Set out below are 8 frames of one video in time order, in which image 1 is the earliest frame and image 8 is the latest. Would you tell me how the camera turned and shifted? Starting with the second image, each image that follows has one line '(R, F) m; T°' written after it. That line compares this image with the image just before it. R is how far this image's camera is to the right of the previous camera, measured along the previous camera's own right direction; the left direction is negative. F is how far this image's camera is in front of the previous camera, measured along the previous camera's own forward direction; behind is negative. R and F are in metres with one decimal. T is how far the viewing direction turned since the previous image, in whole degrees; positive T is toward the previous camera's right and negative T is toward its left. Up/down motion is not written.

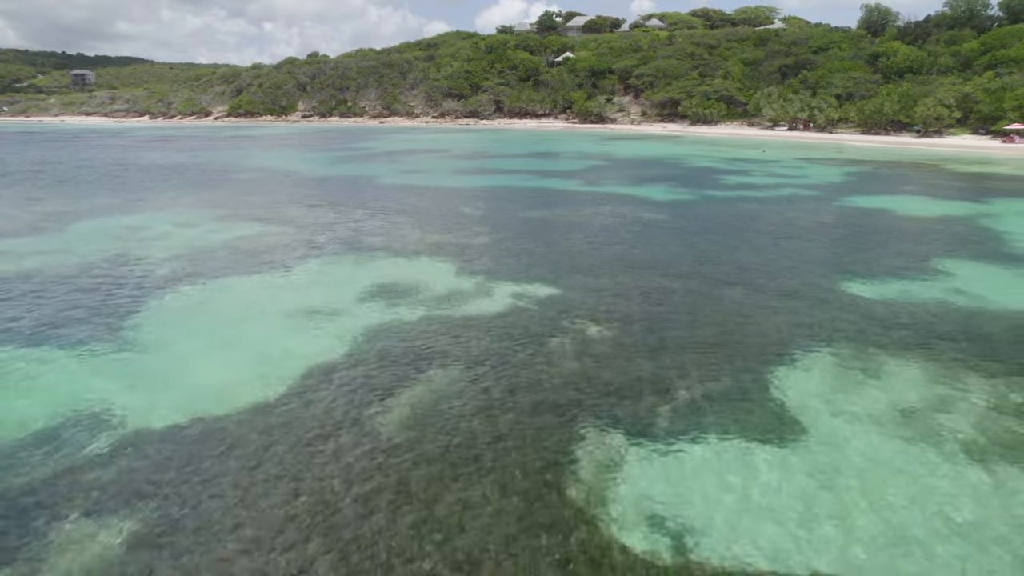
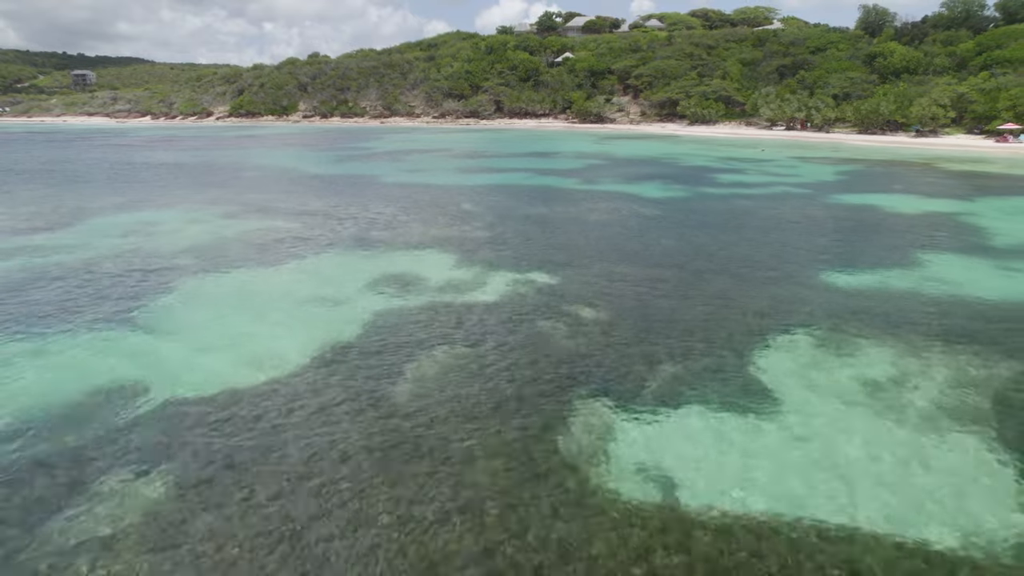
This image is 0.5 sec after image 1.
(0.0, -0.9) m; 0°
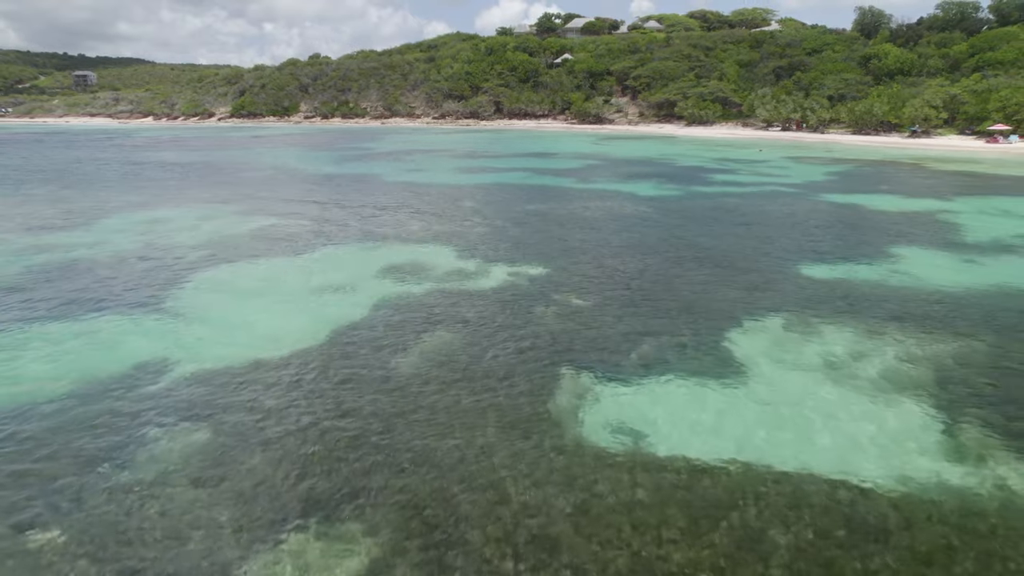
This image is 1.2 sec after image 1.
(+0.1, -1.2) m; 0°
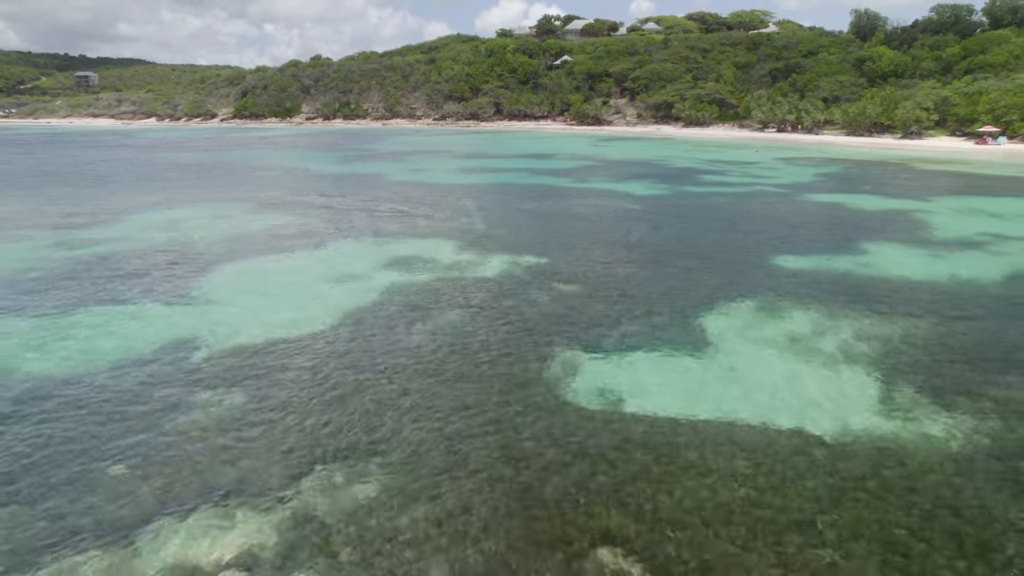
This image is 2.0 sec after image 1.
(+0.1, -1.5) m; 0°
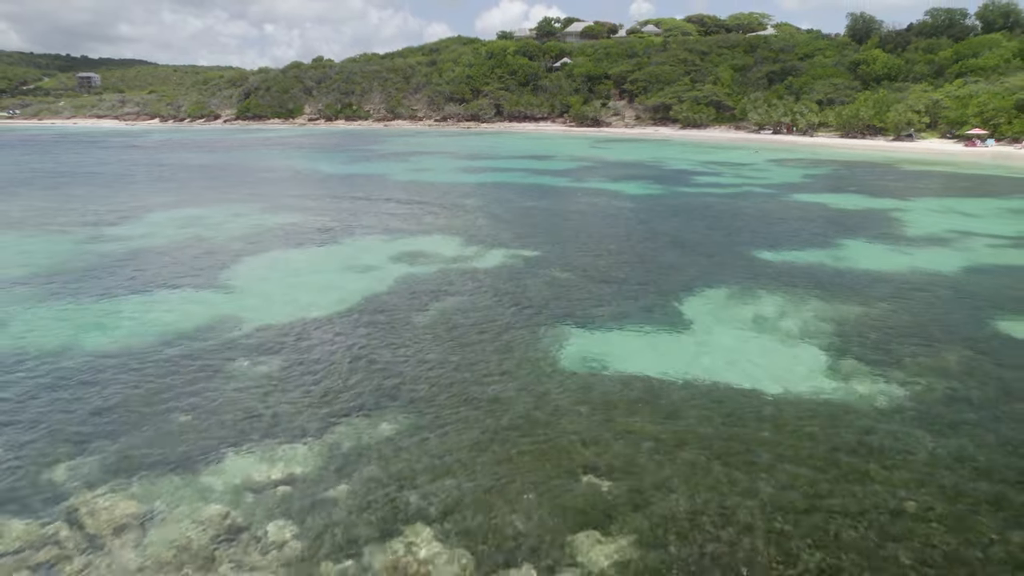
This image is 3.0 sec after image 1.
(0.0, -1.7) m; 0°
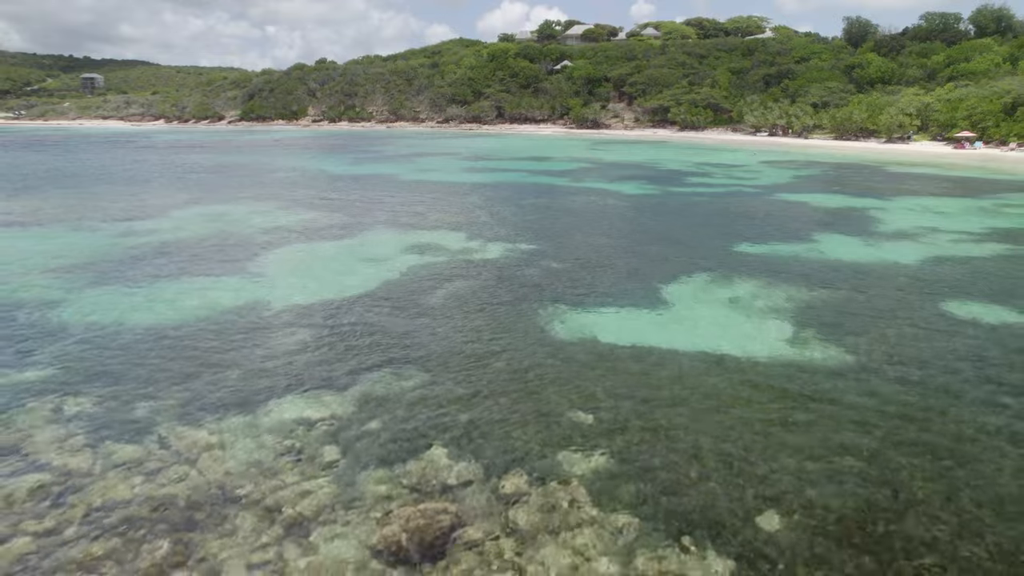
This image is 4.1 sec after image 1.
(0.0, -1.9) m; 0°
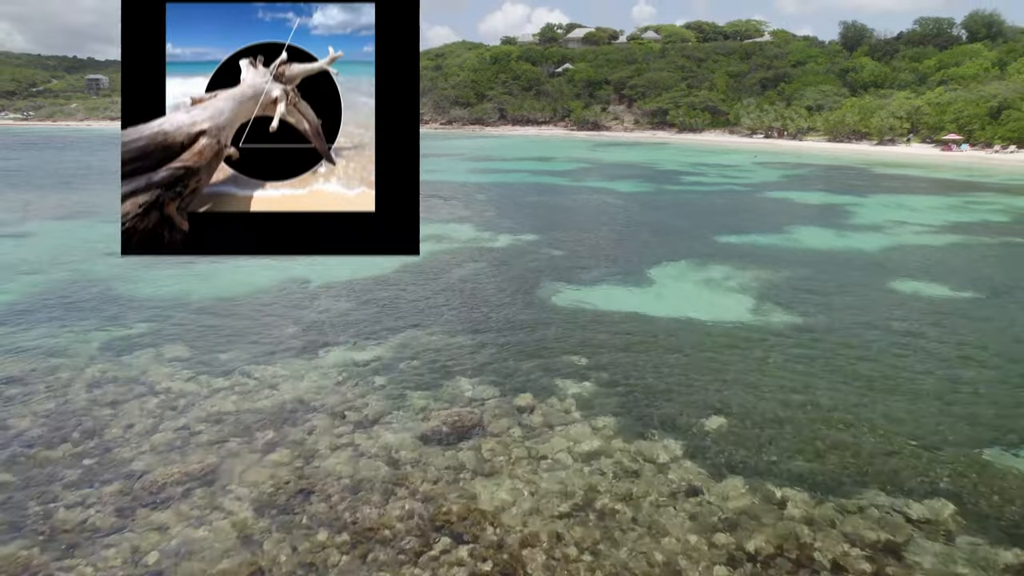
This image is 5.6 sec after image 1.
(-0.1, -2.5) m; 0°
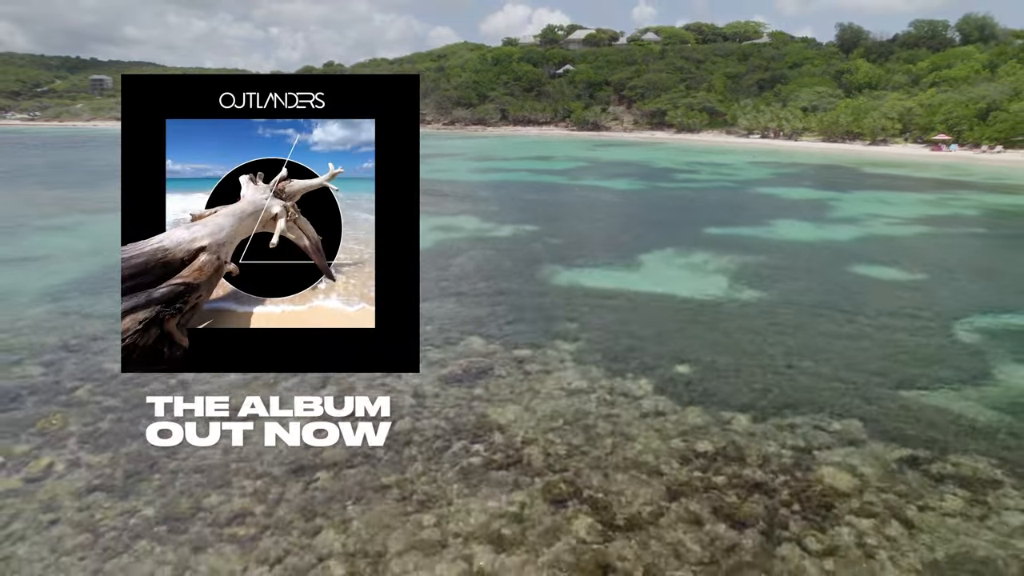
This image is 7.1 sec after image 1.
(0.0, -2.1) m; 0°
